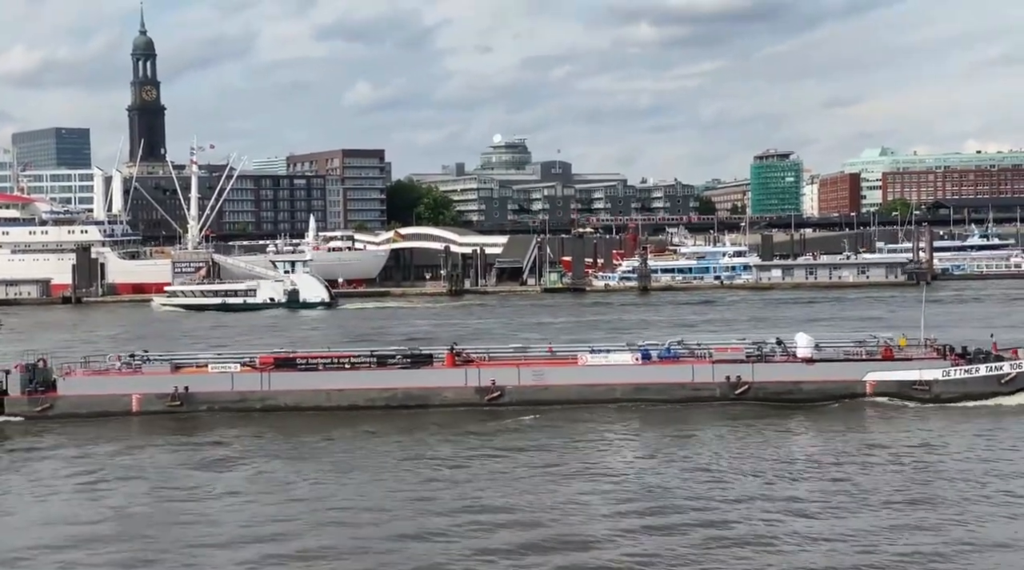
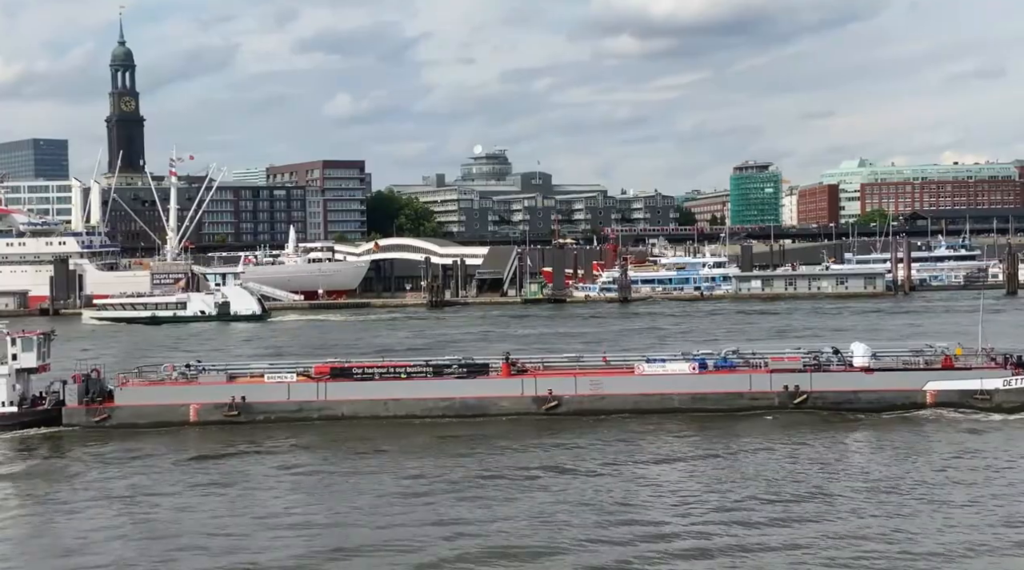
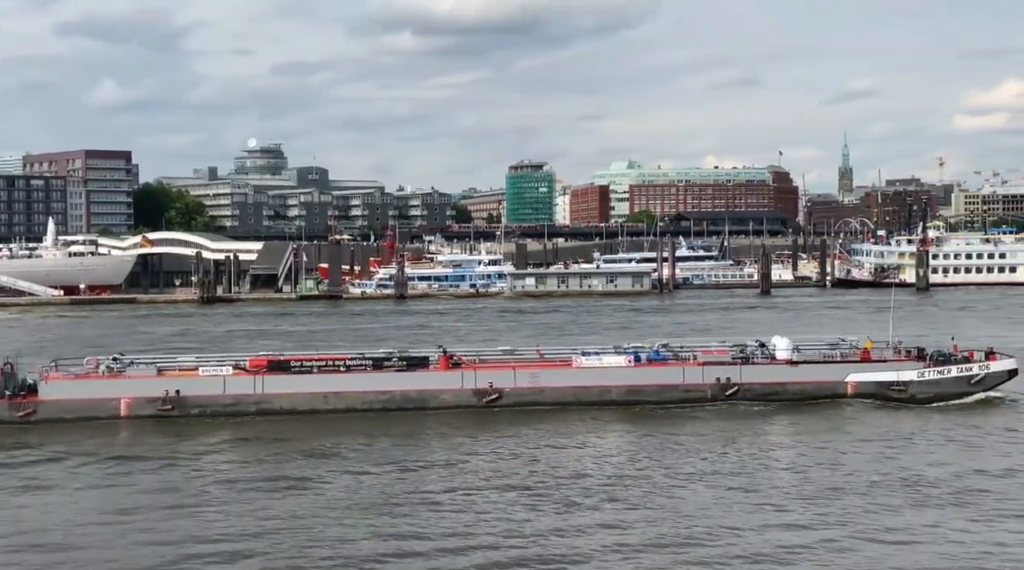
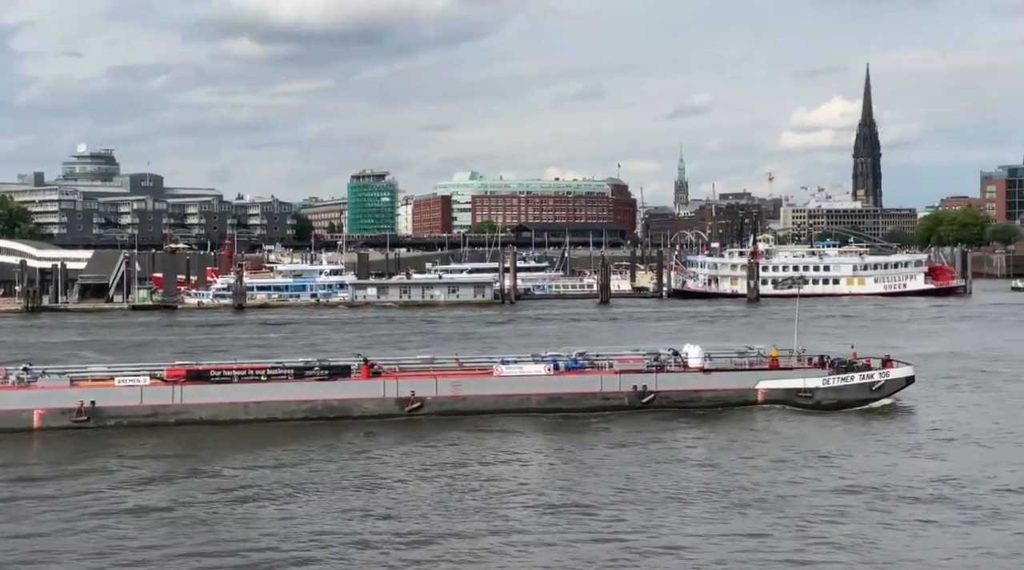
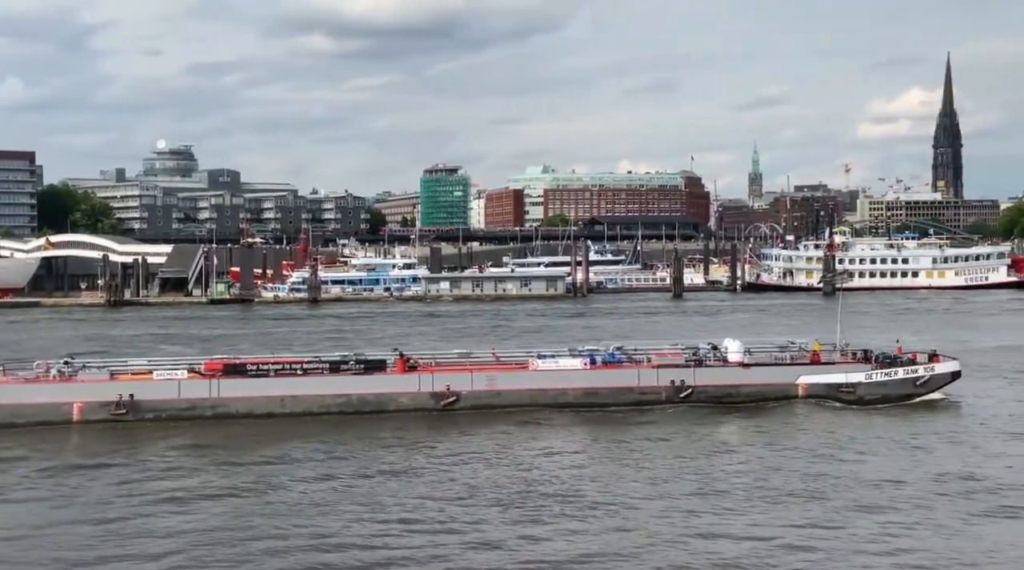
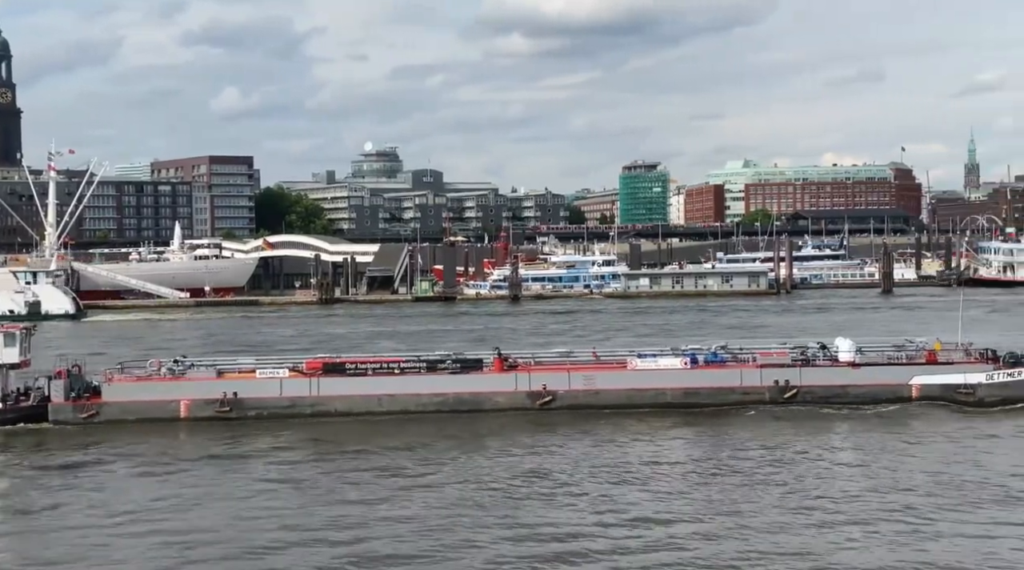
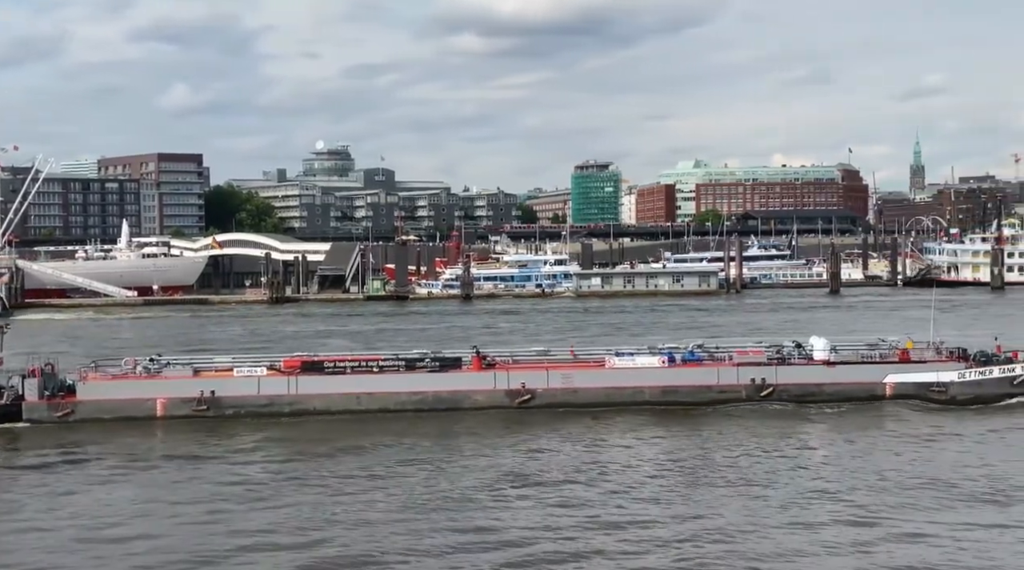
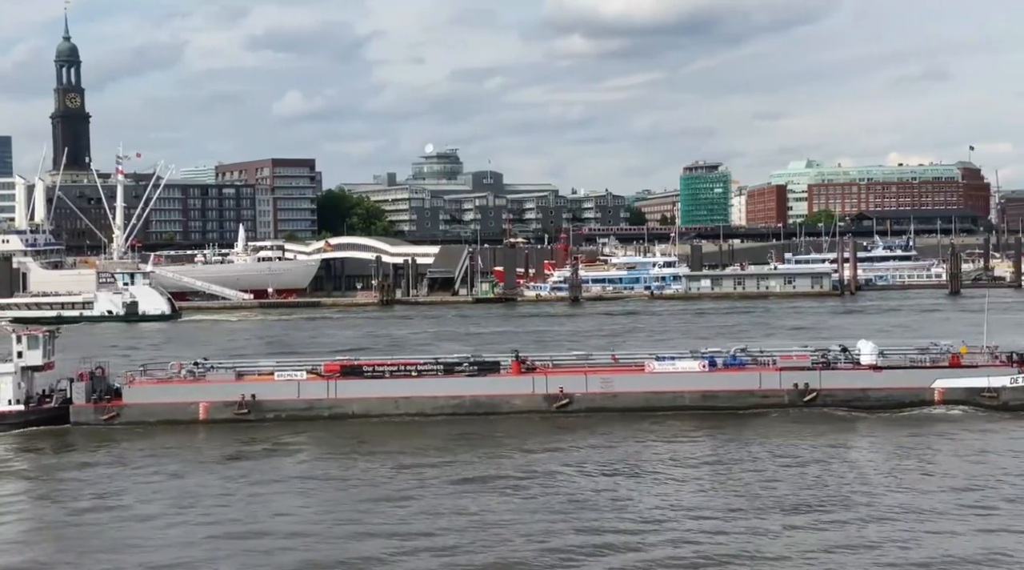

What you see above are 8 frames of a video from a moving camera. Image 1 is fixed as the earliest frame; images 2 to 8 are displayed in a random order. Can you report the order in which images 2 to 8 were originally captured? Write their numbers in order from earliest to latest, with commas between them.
2, 8, 6, 7, 3, 5, 4
